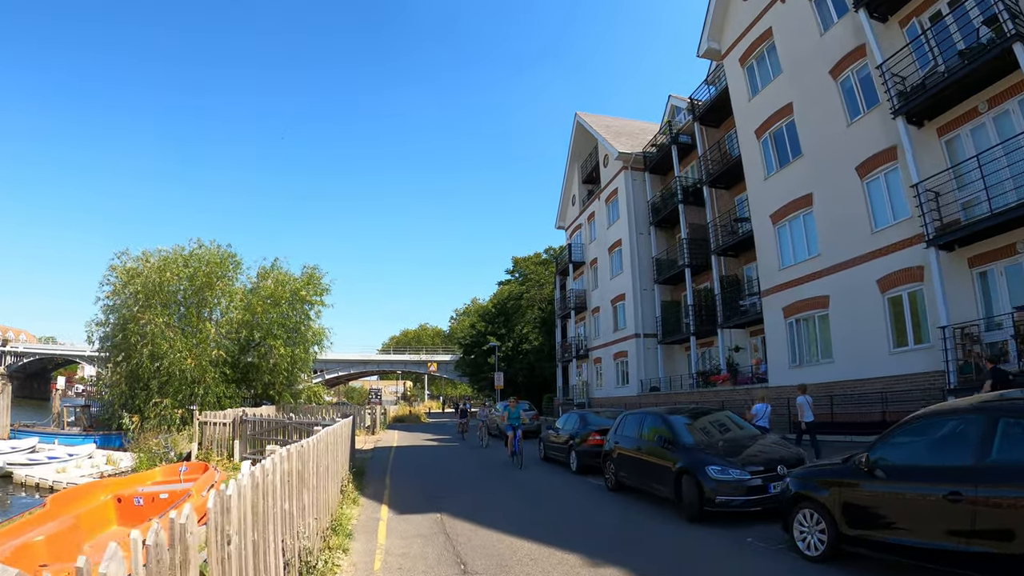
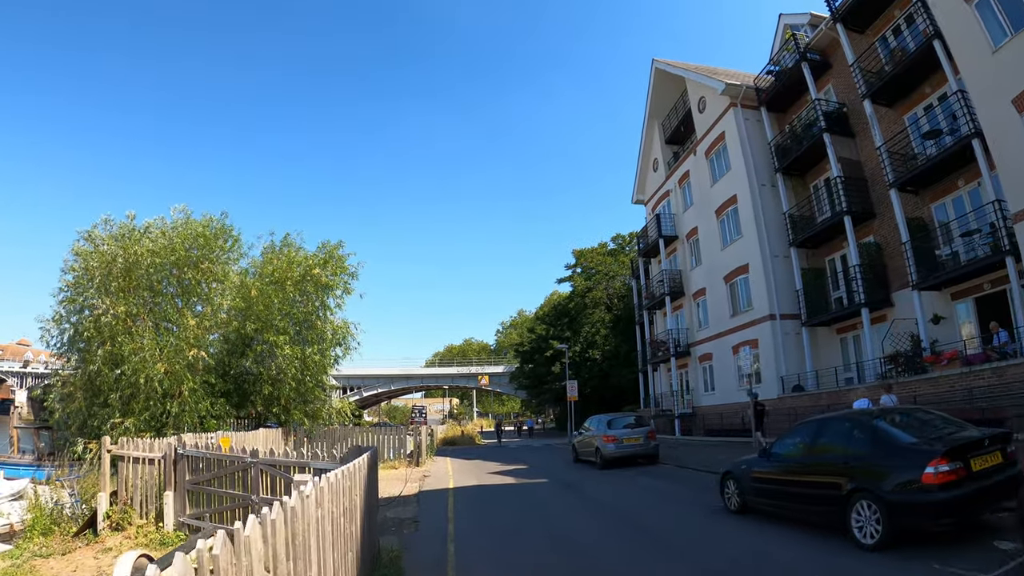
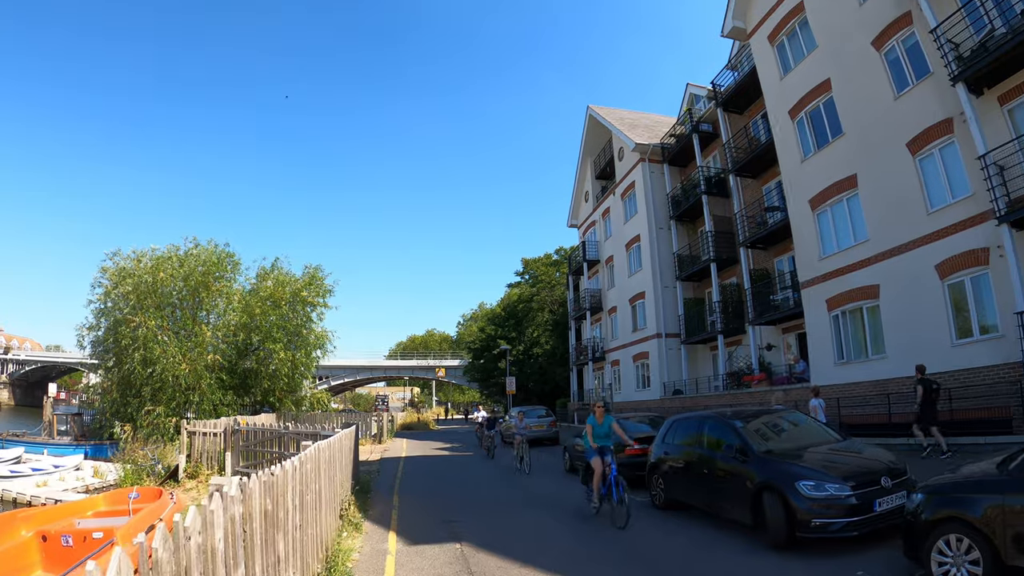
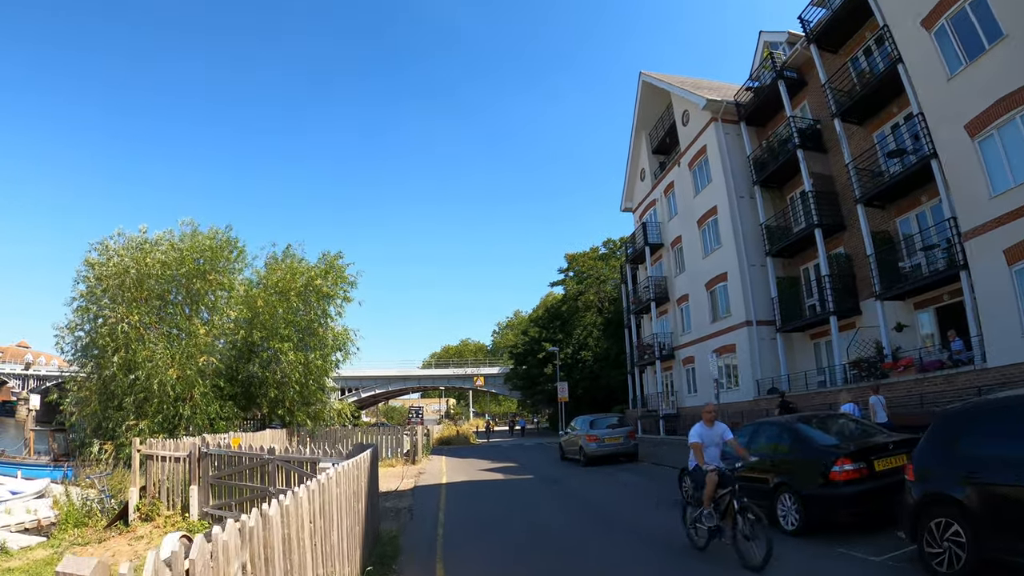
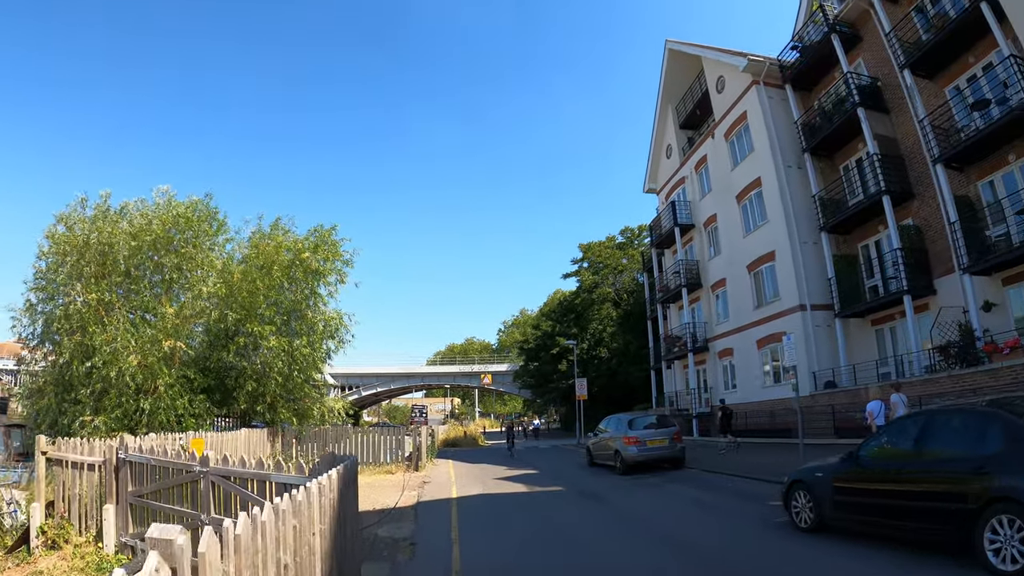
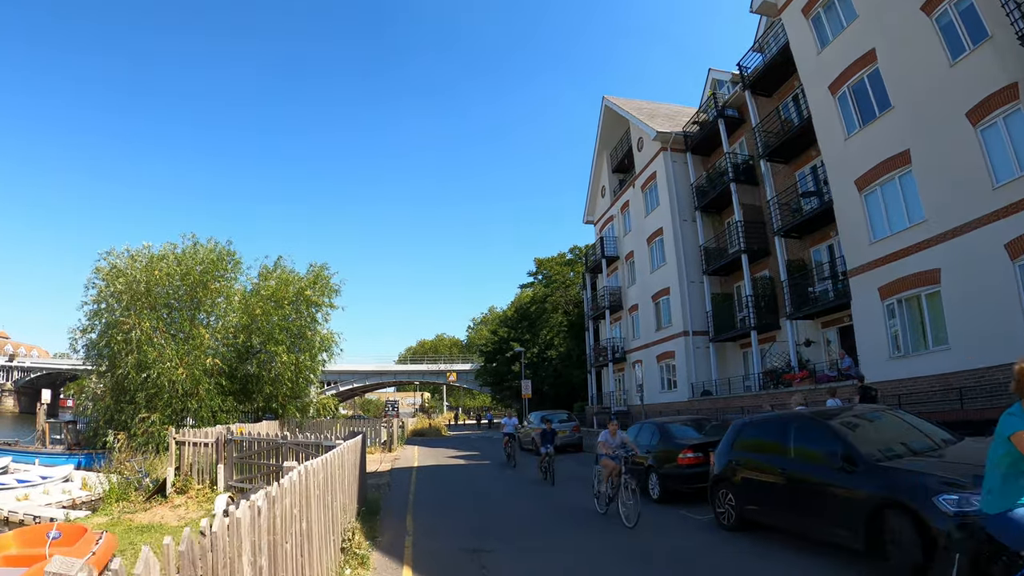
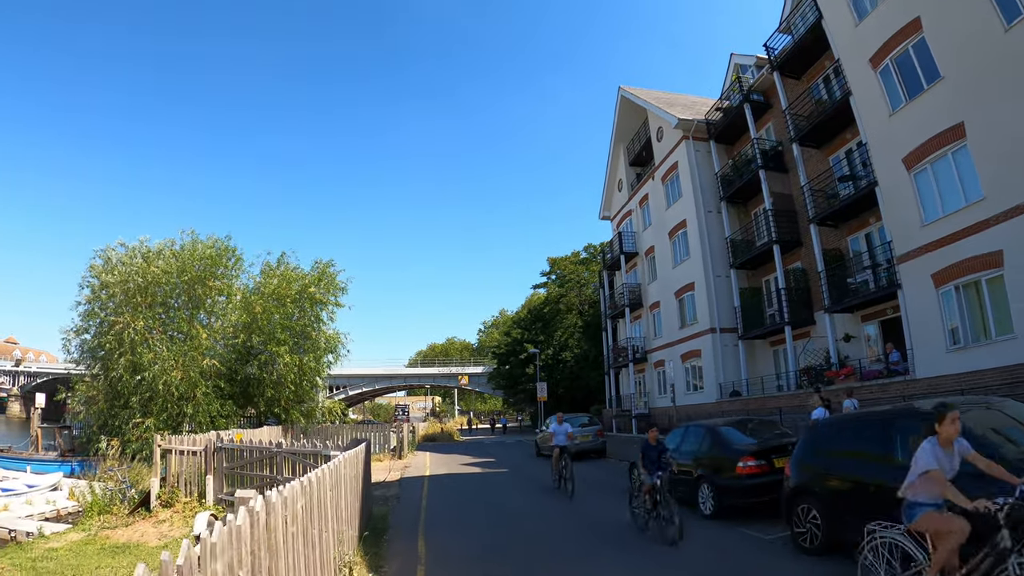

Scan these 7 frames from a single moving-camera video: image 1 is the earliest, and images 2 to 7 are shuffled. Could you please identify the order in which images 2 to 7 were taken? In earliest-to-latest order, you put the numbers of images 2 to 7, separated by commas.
3, 6, 7, 4, 2, 5
